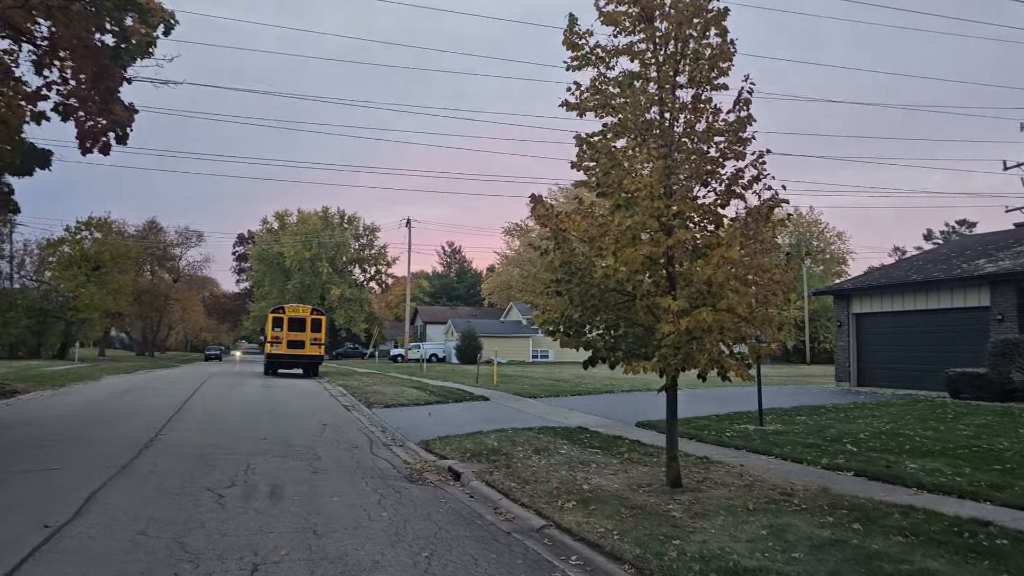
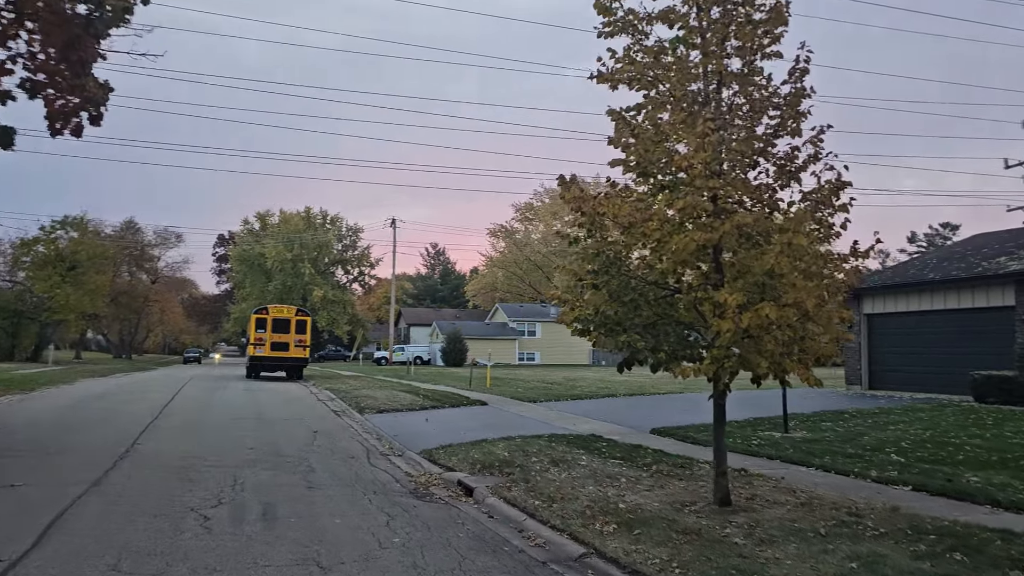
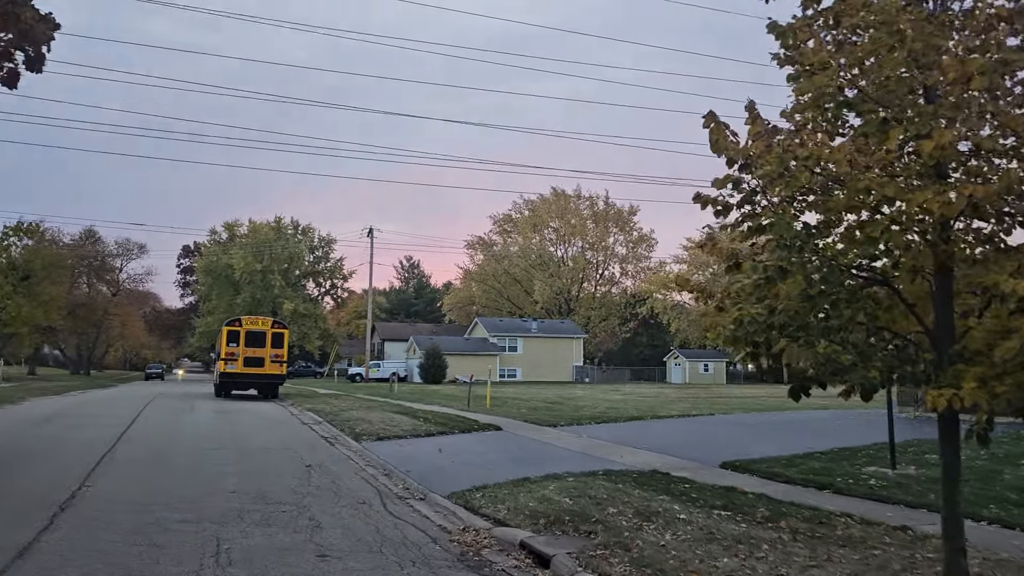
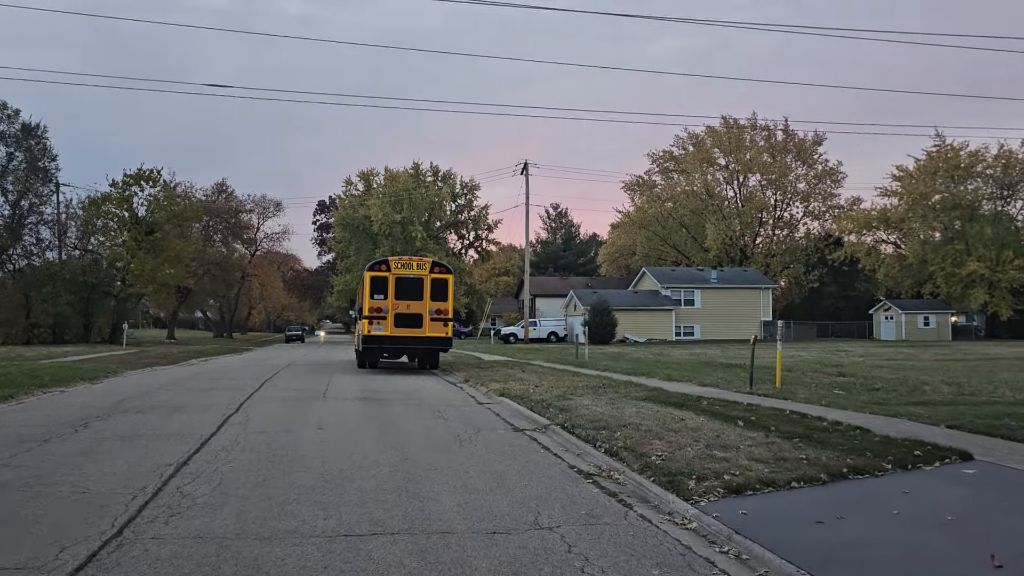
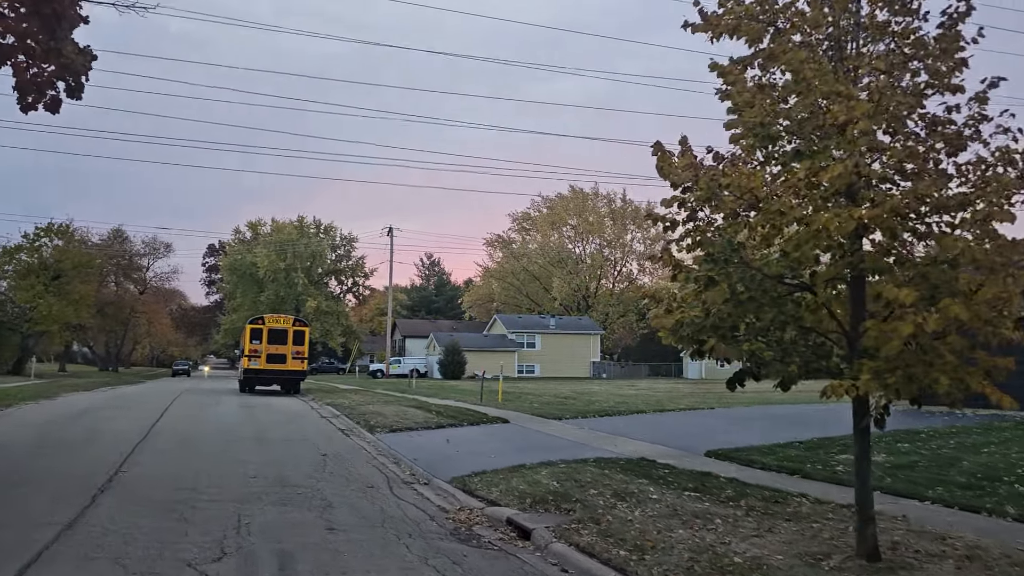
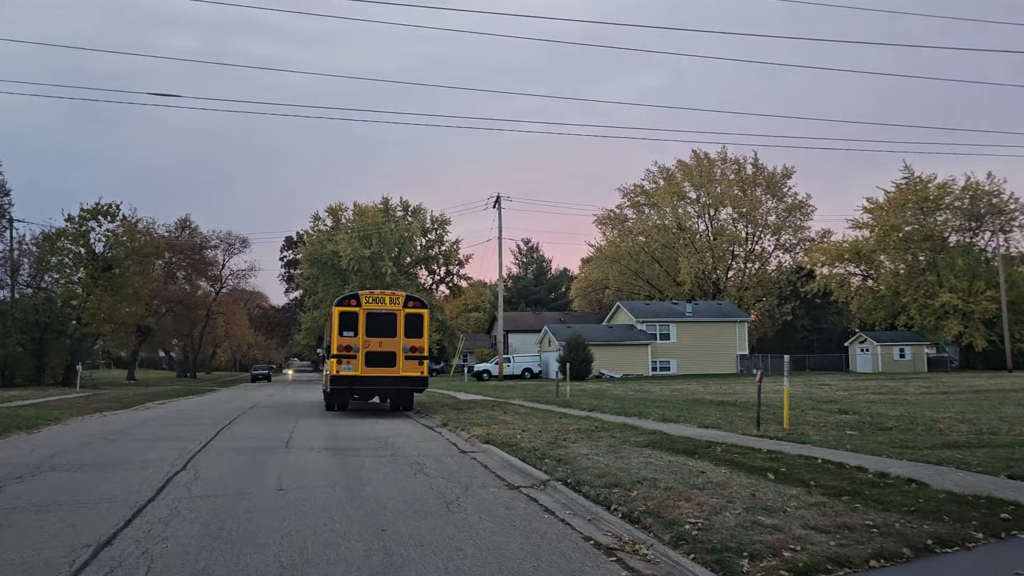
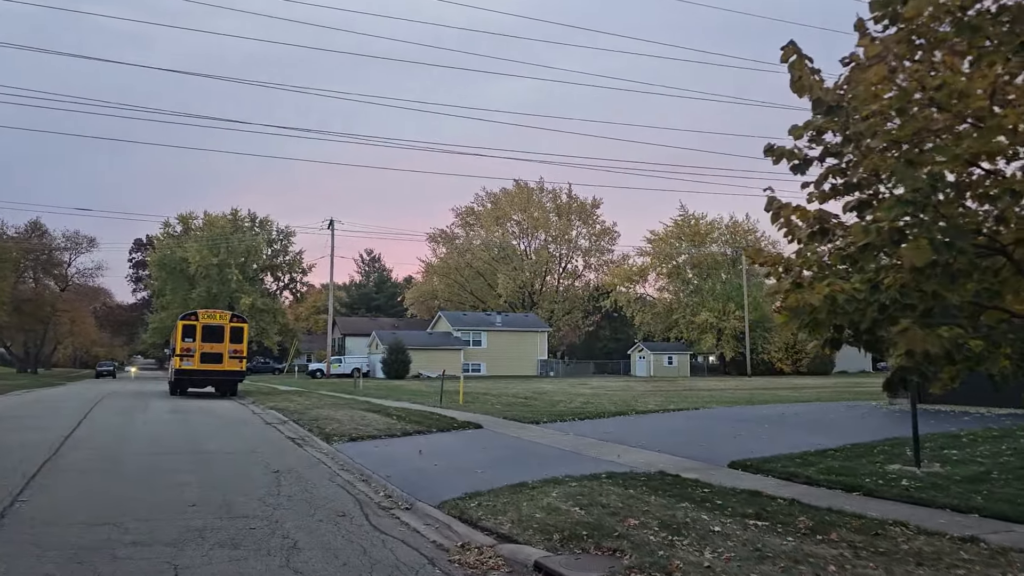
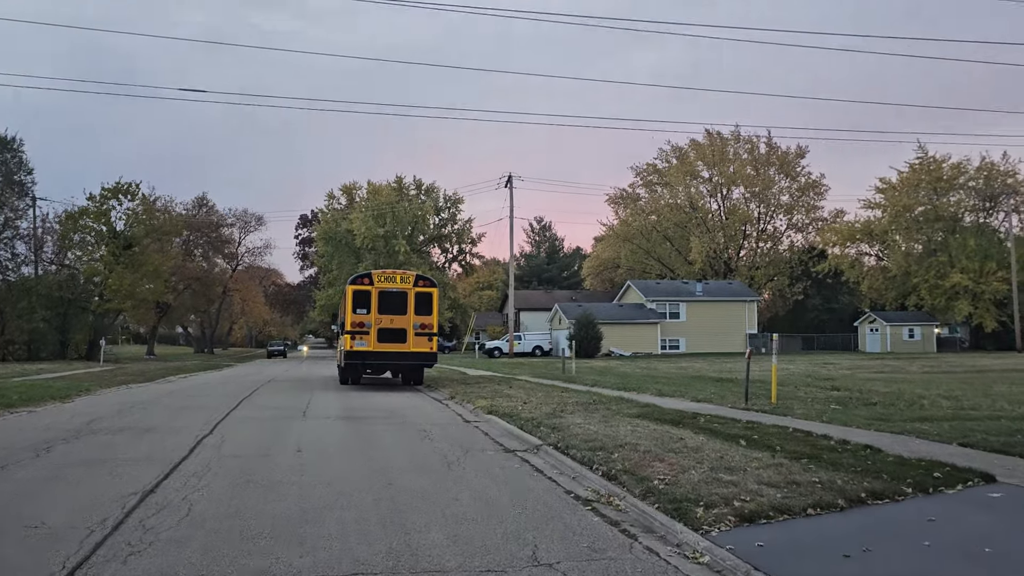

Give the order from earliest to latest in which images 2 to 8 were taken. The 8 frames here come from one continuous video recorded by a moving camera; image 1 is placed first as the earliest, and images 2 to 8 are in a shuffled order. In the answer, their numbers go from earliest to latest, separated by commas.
2, 5, 3, 7, 4, 8, 6
